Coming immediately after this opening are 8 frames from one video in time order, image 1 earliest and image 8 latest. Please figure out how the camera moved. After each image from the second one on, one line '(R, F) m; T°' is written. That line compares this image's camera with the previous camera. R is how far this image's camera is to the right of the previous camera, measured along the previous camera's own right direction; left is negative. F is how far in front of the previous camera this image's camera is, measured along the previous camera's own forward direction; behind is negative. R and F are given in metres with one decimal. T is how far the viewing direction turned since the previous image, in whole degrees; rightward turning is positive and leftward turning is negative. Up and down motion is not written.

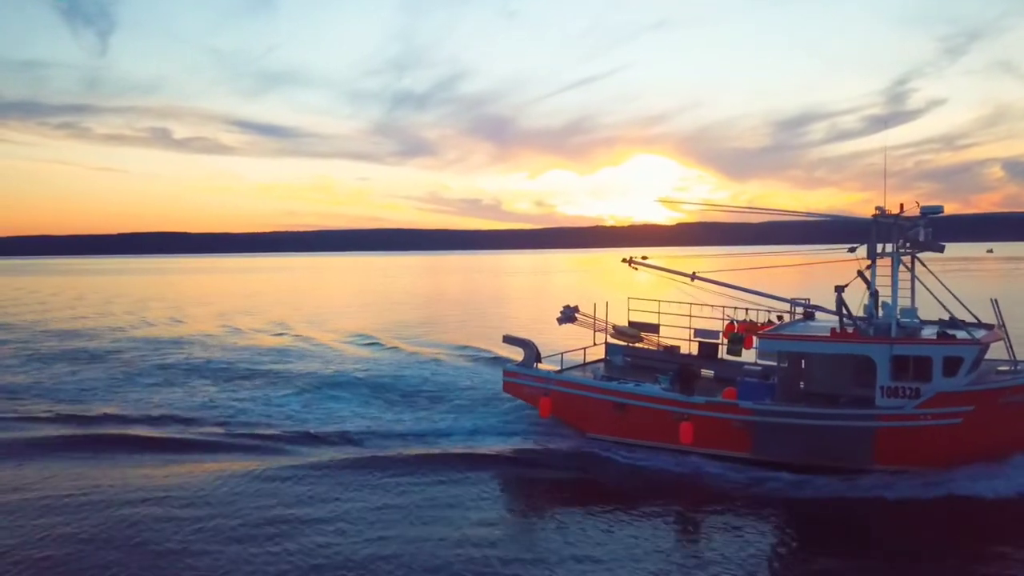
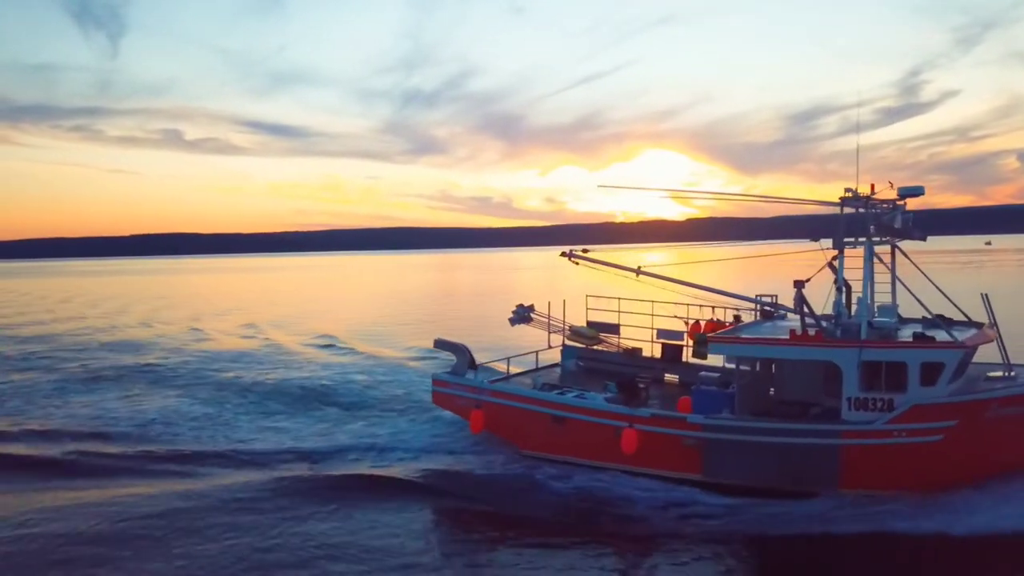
(+1.8, +2.0) m; -1°
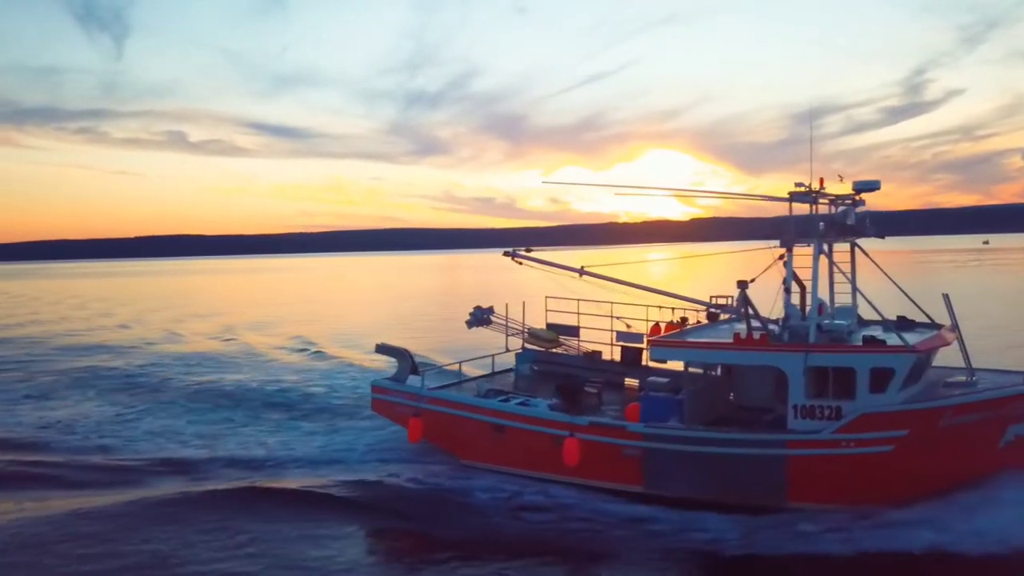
(+1.3, +0.7) m; 0°
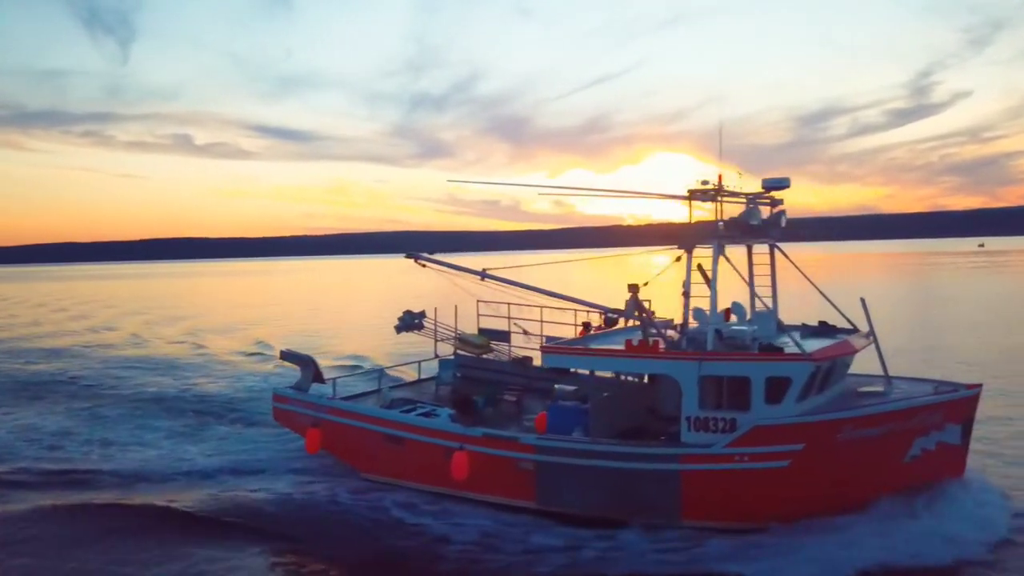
(+1.9, +0.7) m; 0°
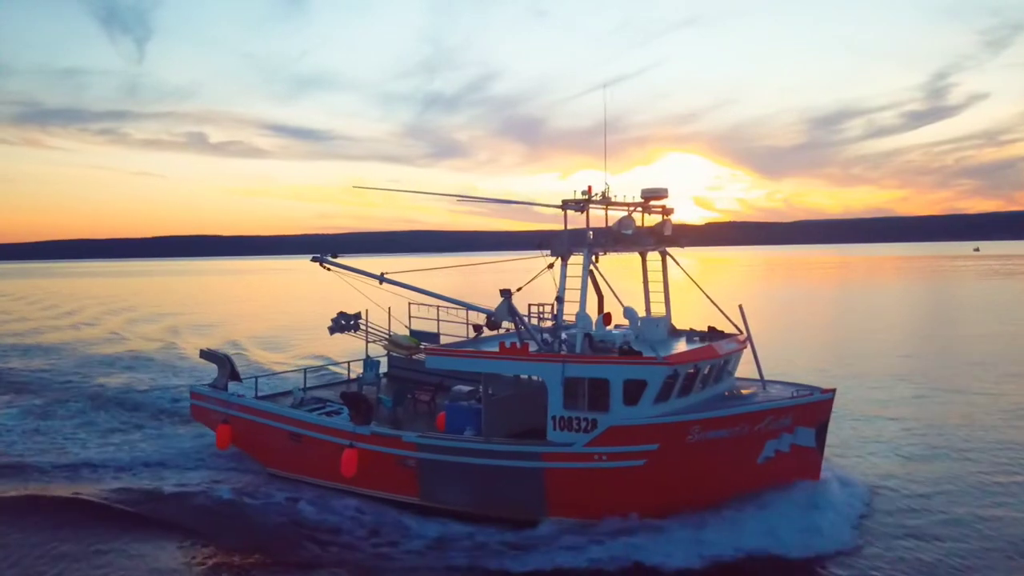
(+2.1, -0.5) m; -1°
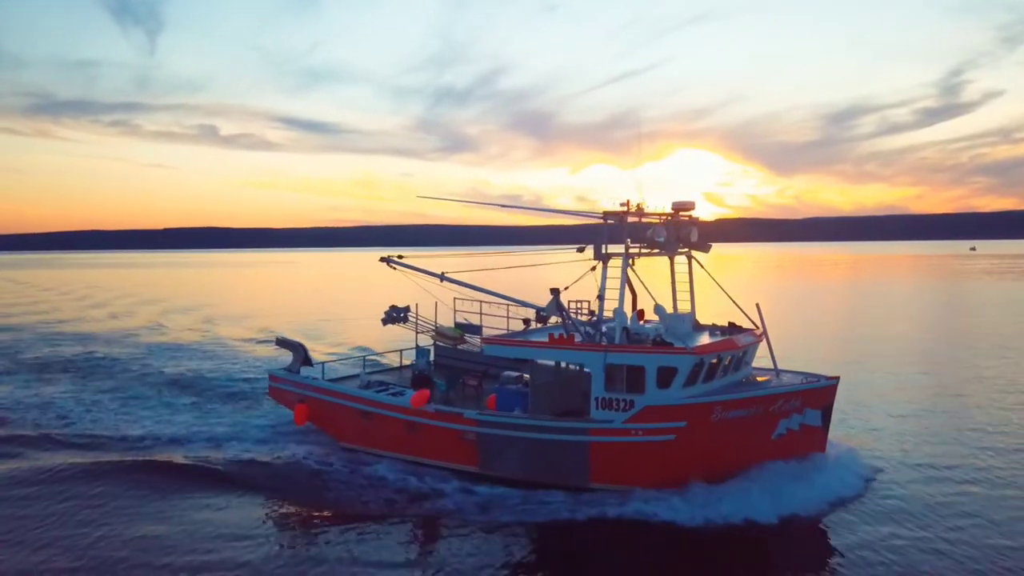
(-0.8, -1.9) m; -1°
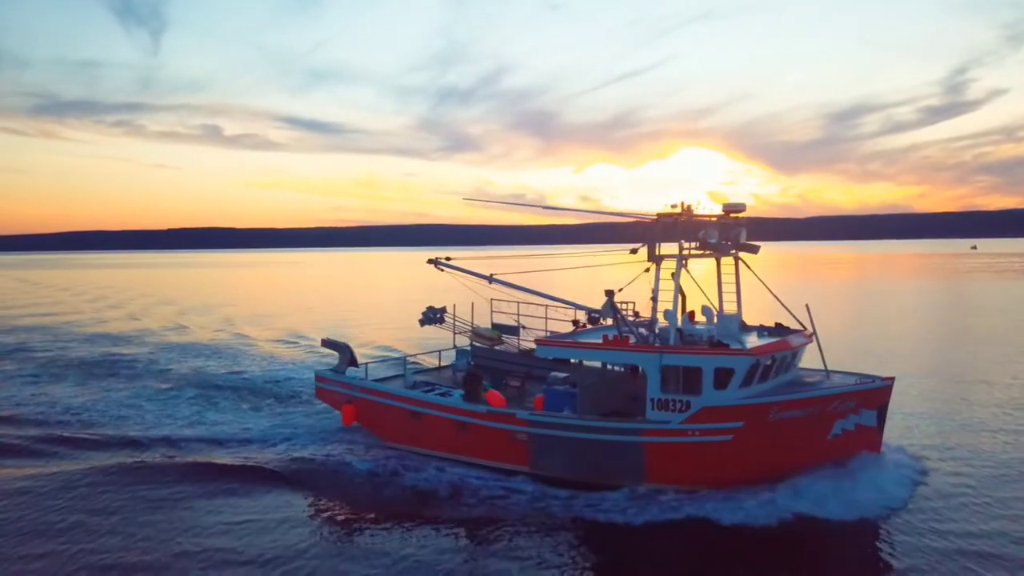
(-1.0, -0.1) m; 0°
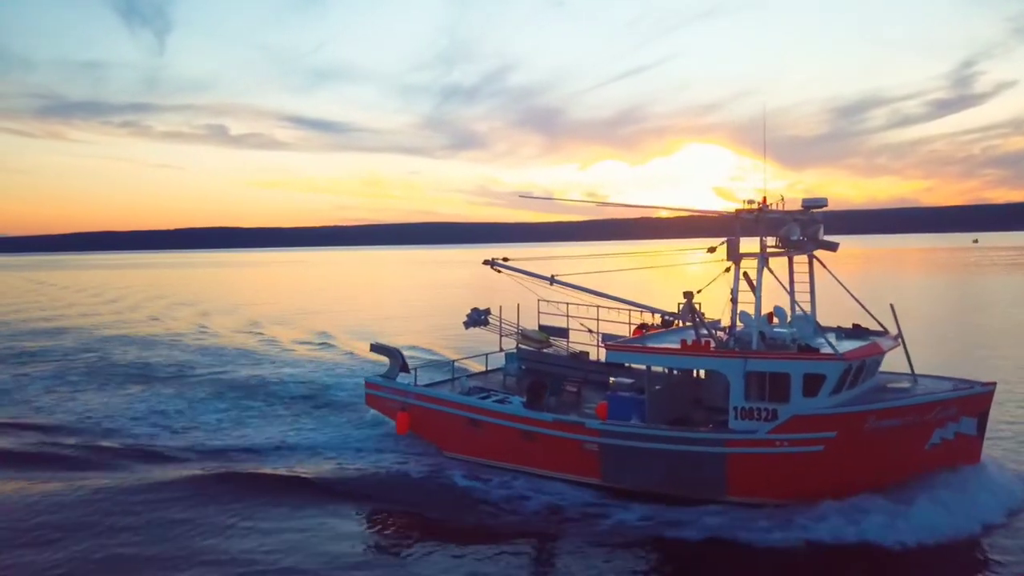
(-1.2, +0.8) m; -1°
